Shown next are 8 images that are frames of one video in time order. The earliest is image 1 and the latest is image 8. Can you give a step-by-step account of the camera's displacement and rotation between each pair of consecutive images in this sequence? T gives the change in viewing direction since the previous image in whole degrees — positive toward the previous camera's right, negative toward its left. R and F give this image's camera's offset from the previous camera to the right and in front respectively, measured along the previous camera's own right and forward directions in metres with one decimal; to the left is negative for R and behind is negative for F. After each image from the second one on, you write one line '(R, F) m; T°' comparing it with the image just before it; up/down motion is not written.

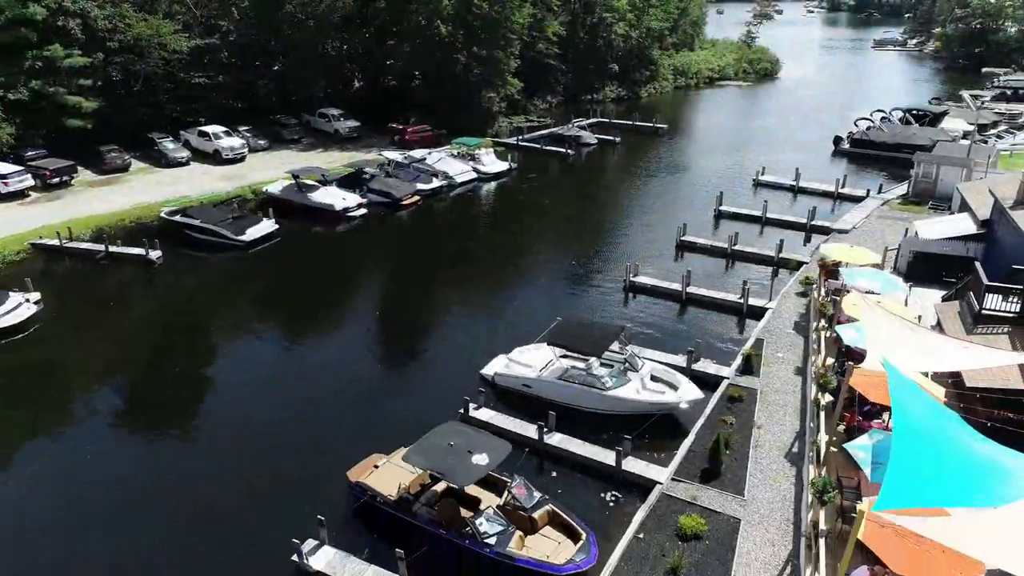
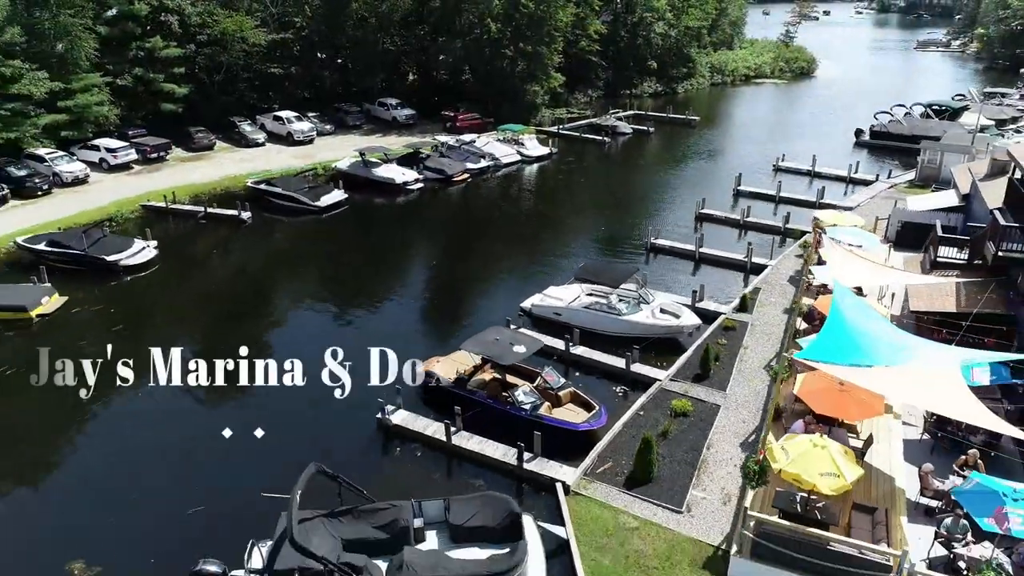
(+0.2, -4.6) m; -3°
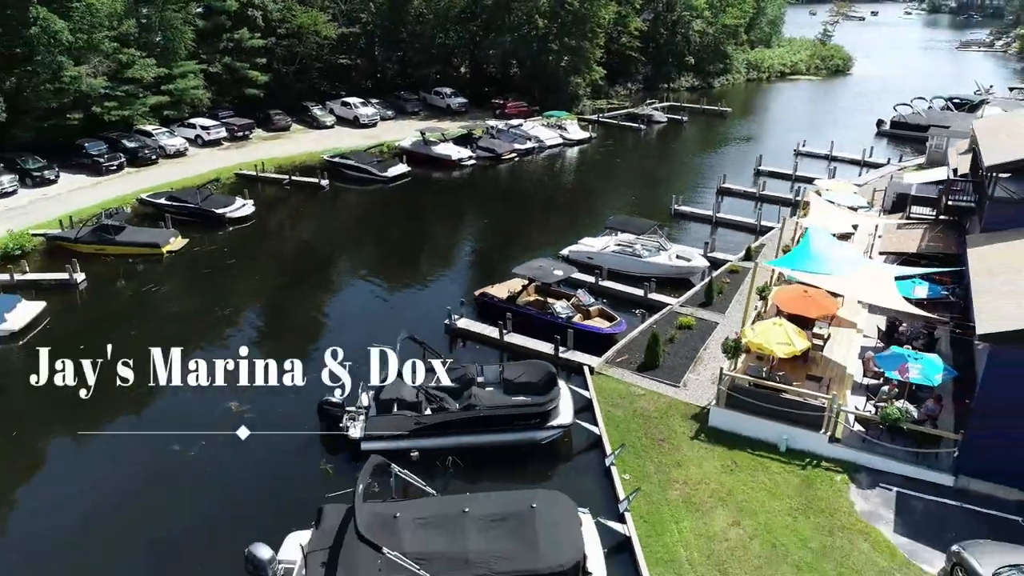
(0.0, -5.2) m; -3°
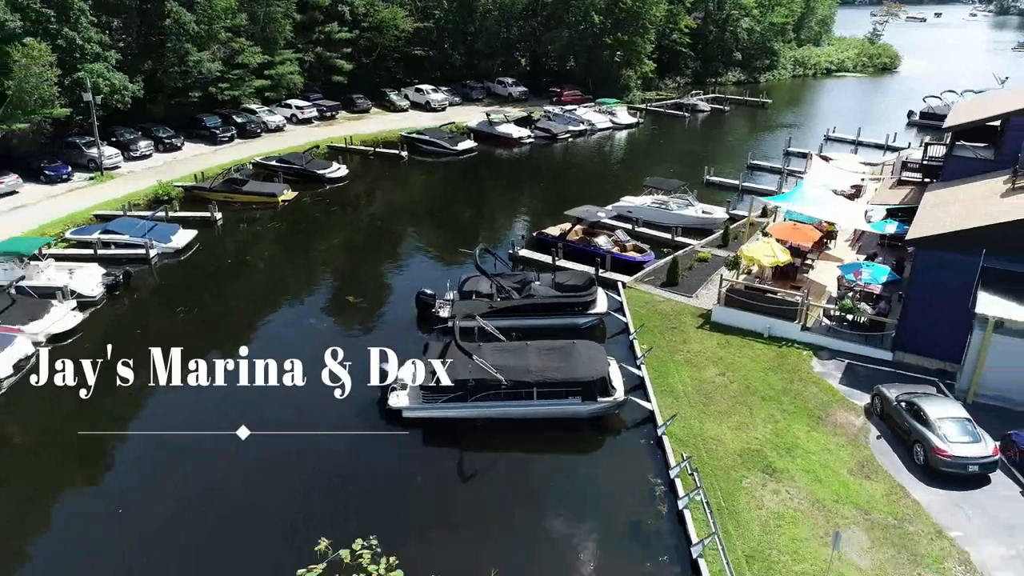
(0.0, -6.2) m; -4°
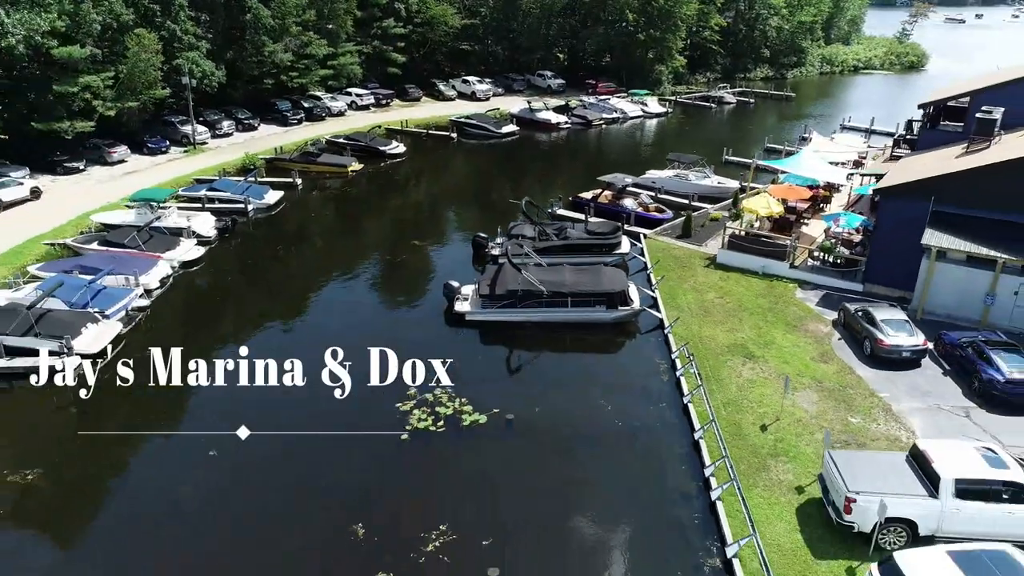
(-0.2, -5.4) m; -3°
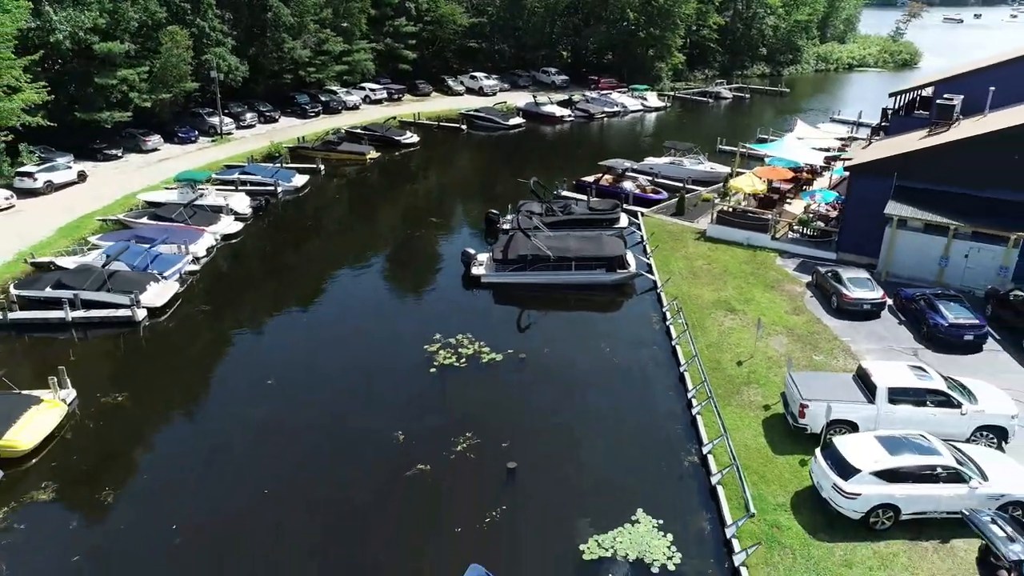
(-0.3, -3.2) m; 0°
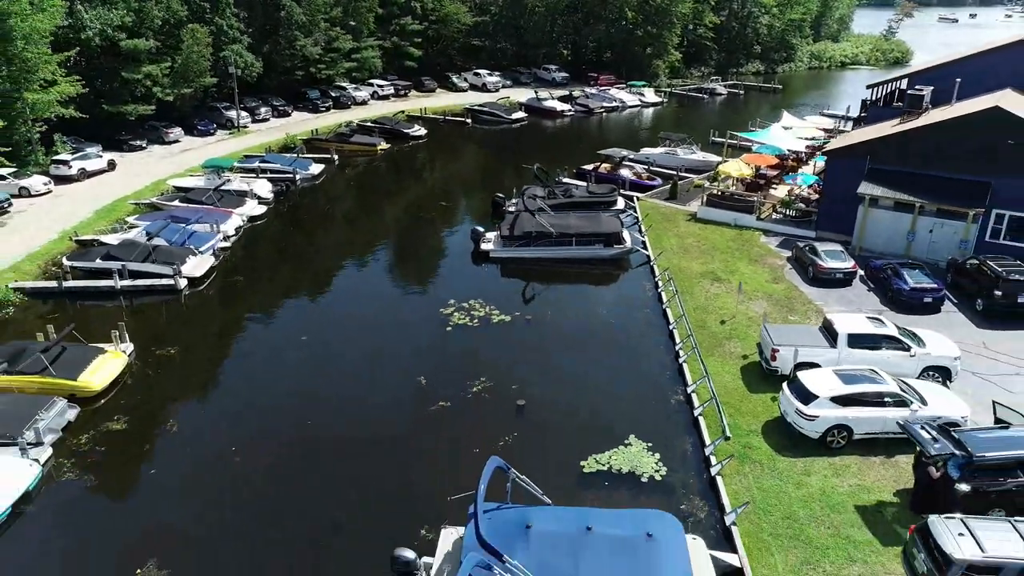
(-0.3, -2.6) m; 0°
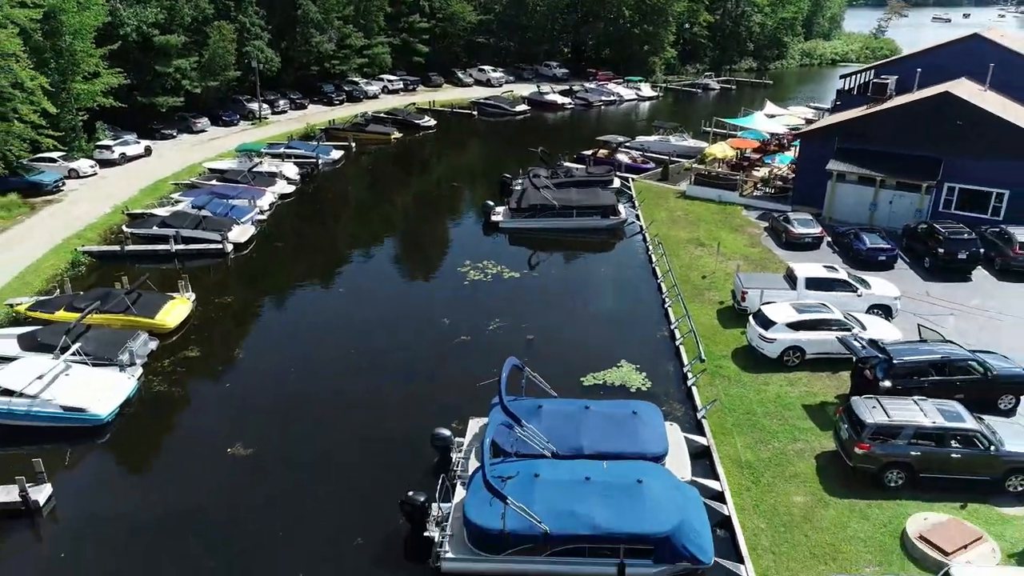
(-0.4, -3.7) m; 0°
